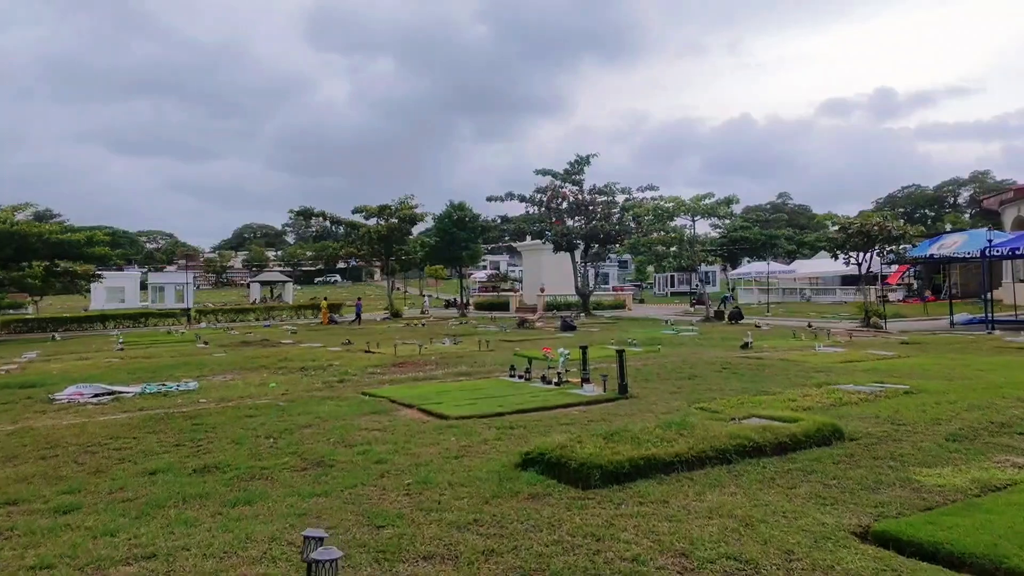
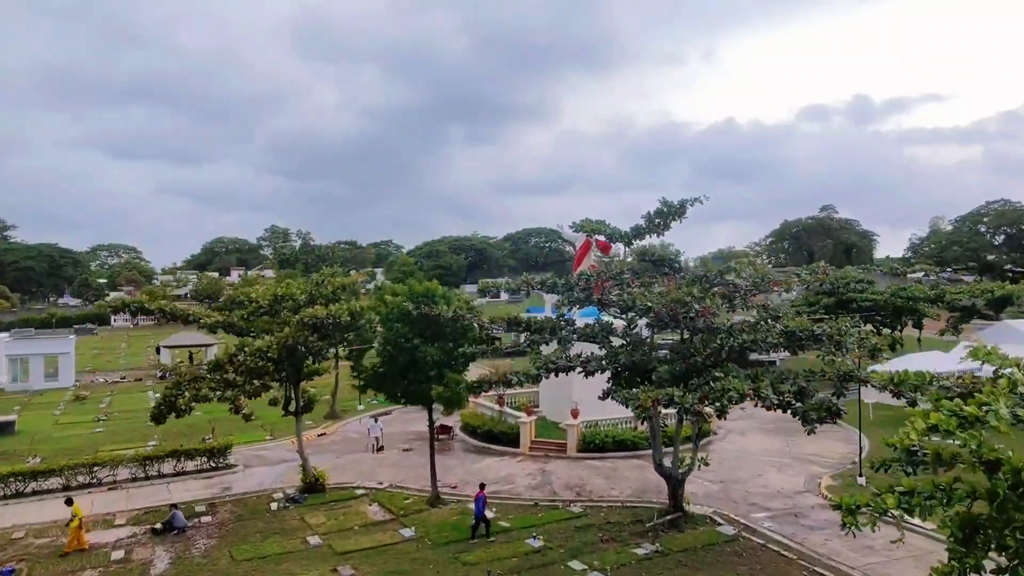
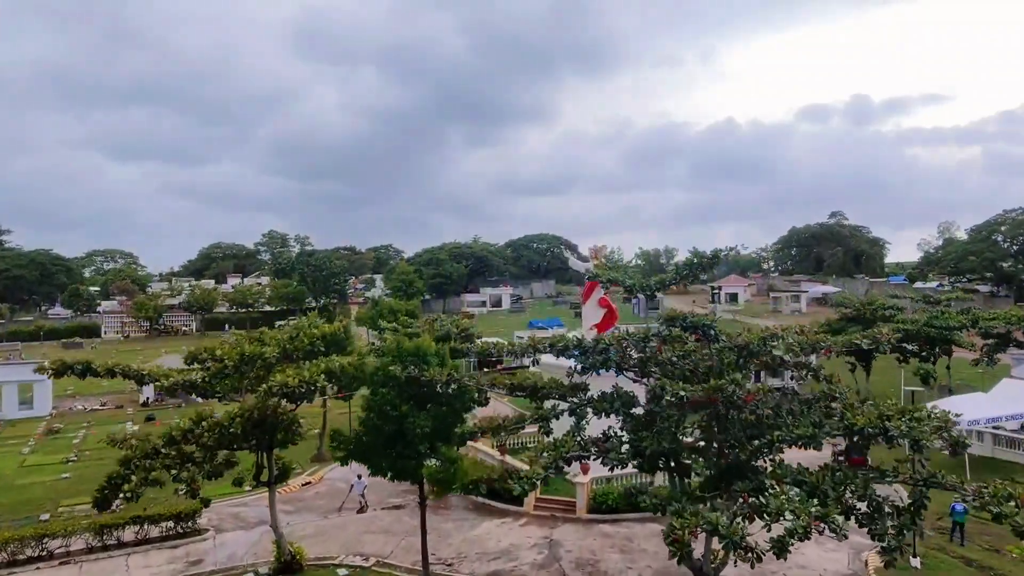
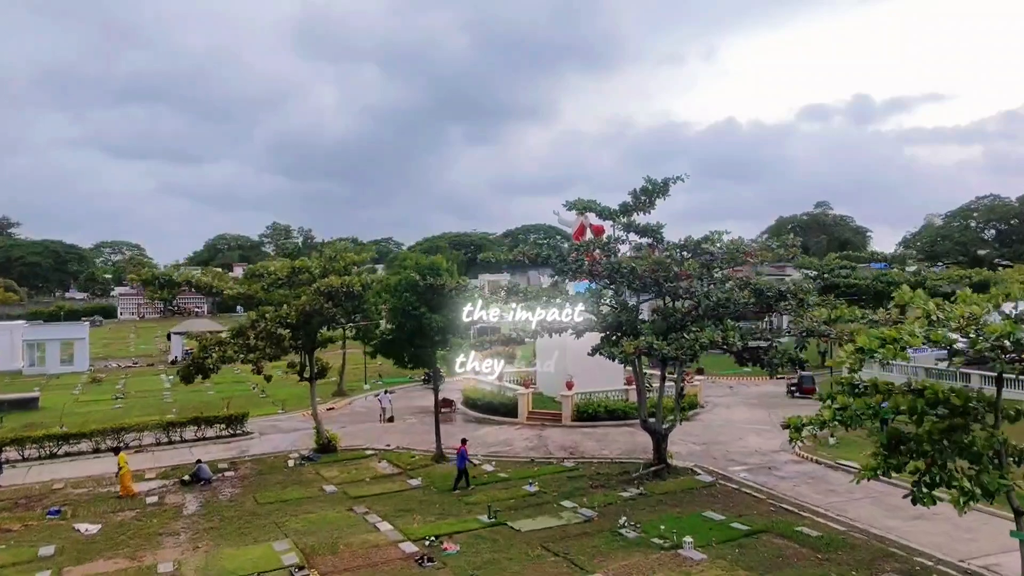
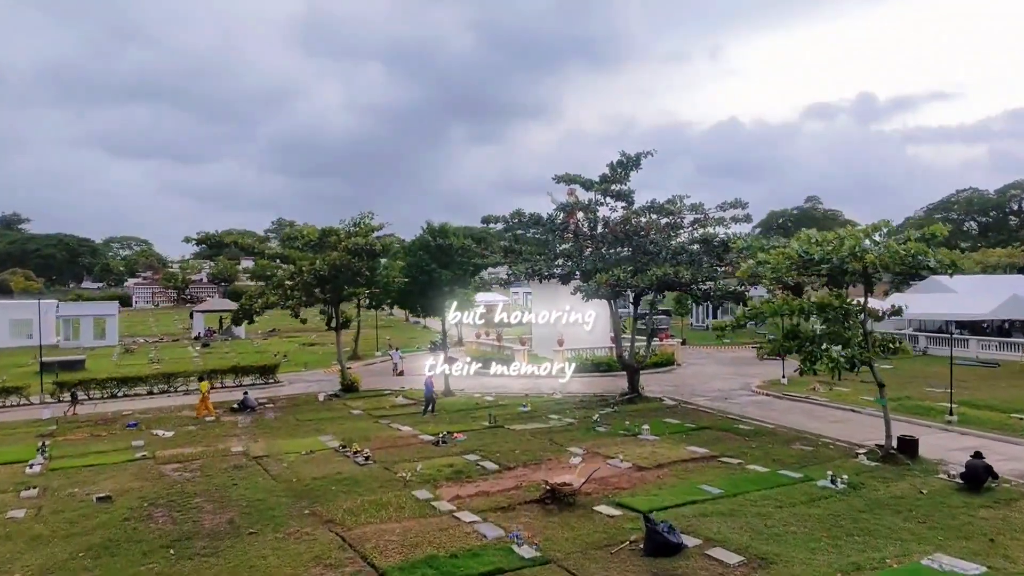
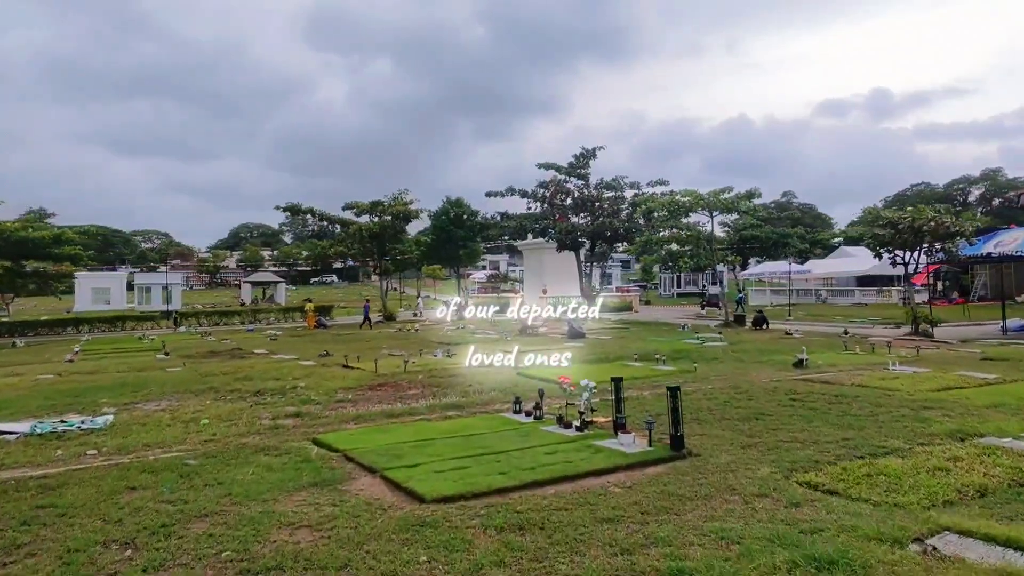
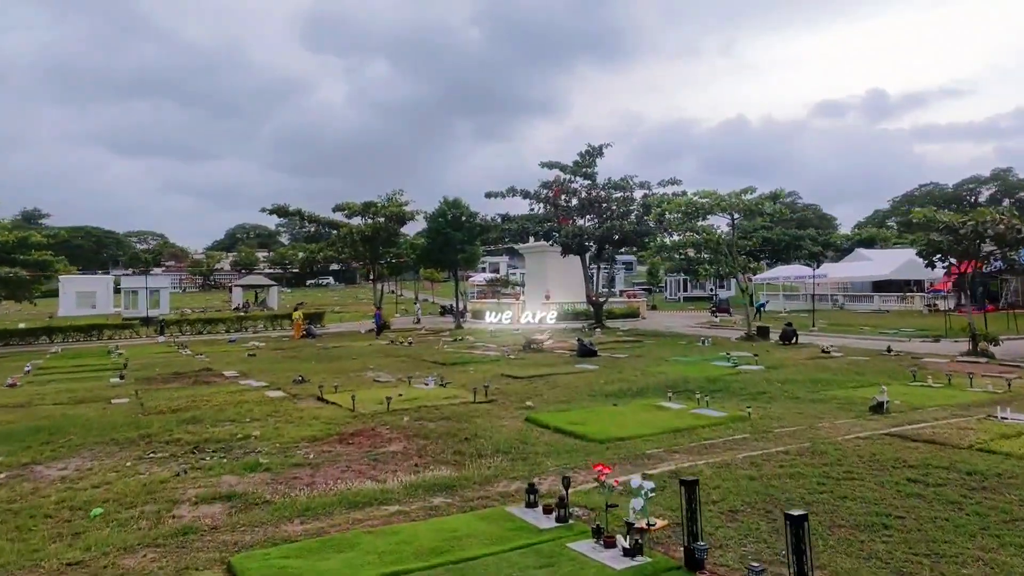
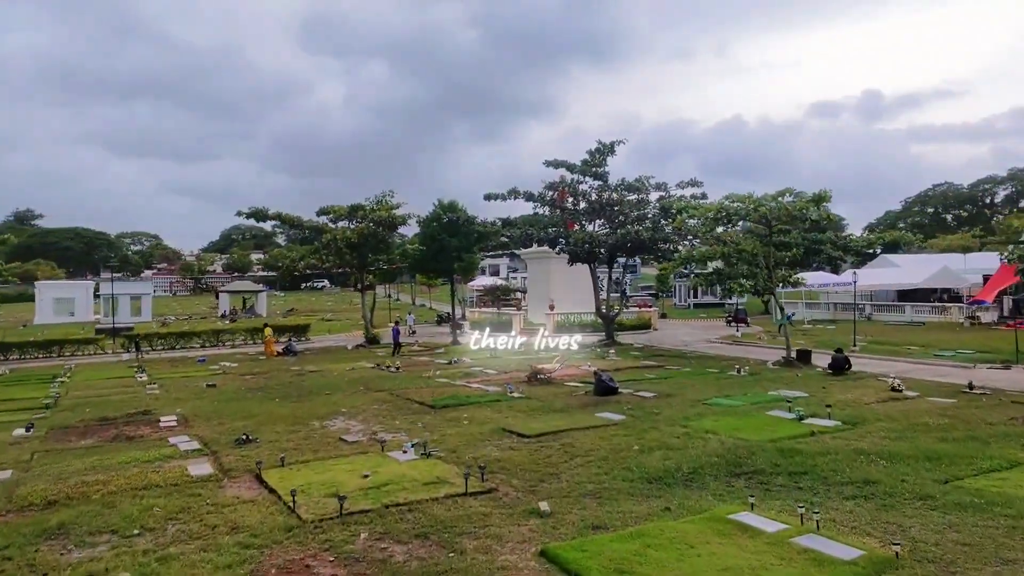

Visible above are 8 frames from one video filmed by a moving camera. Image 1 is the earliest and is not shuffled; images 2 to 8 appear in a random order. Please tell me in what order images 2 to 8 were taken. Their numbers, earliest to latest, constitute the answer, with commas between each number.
6, 7, 8, 5, 4, 2, 3
